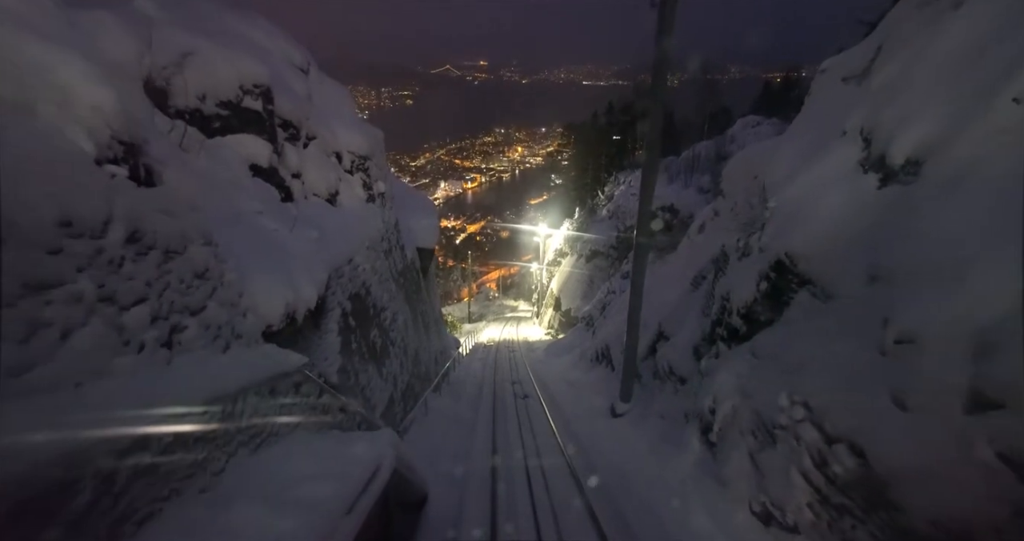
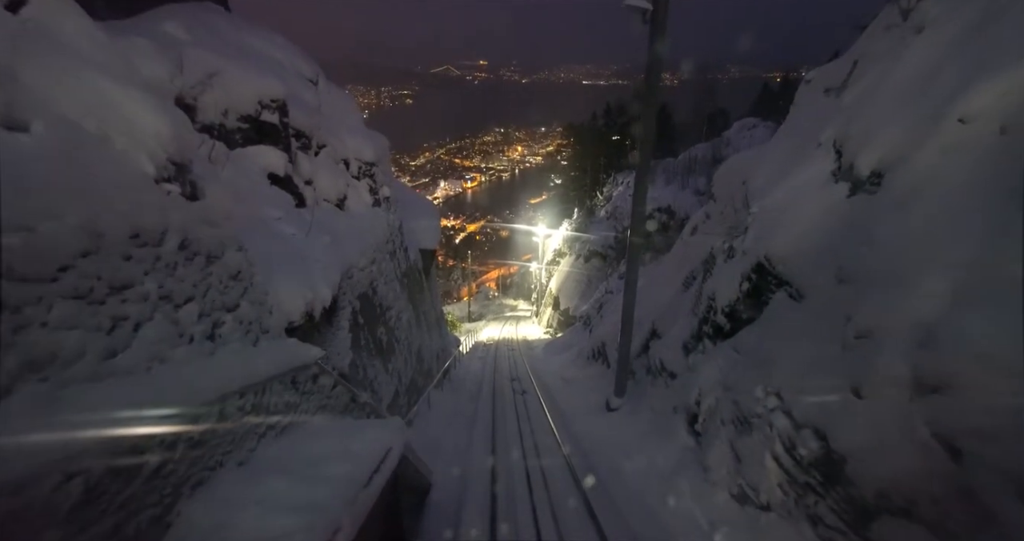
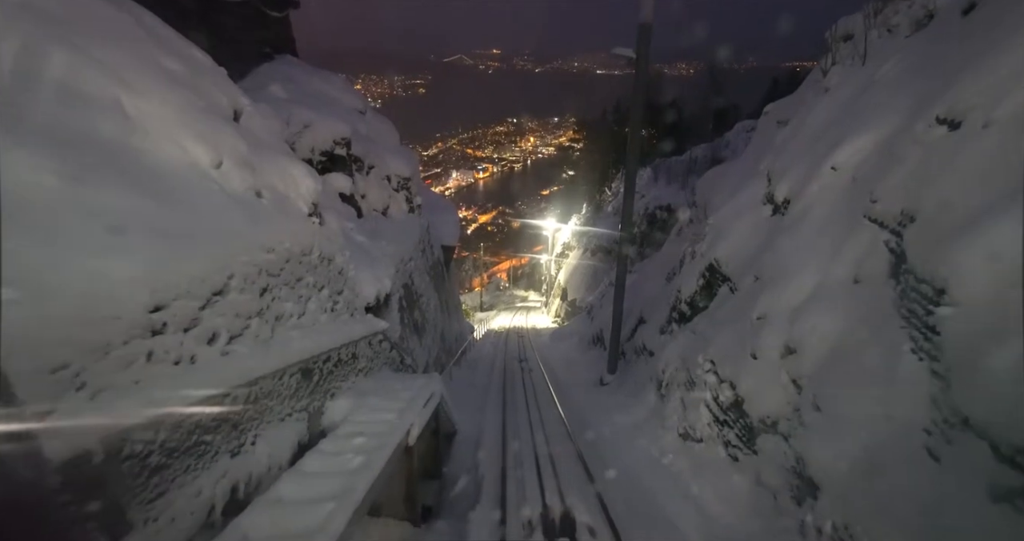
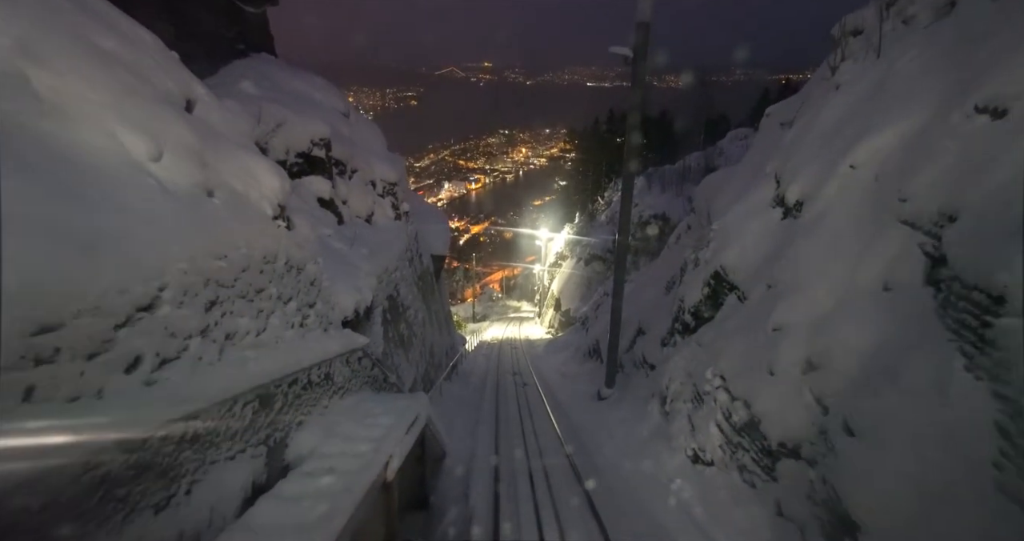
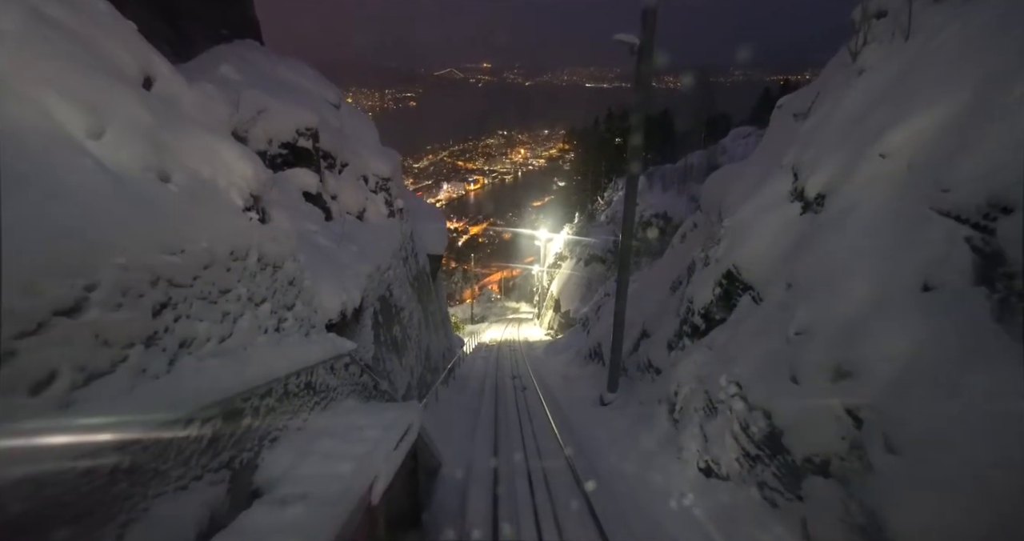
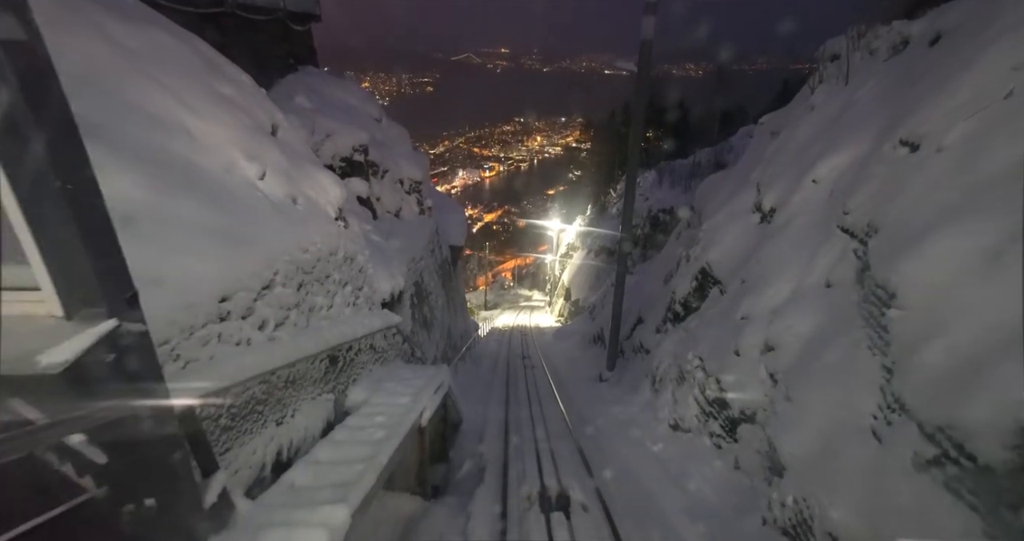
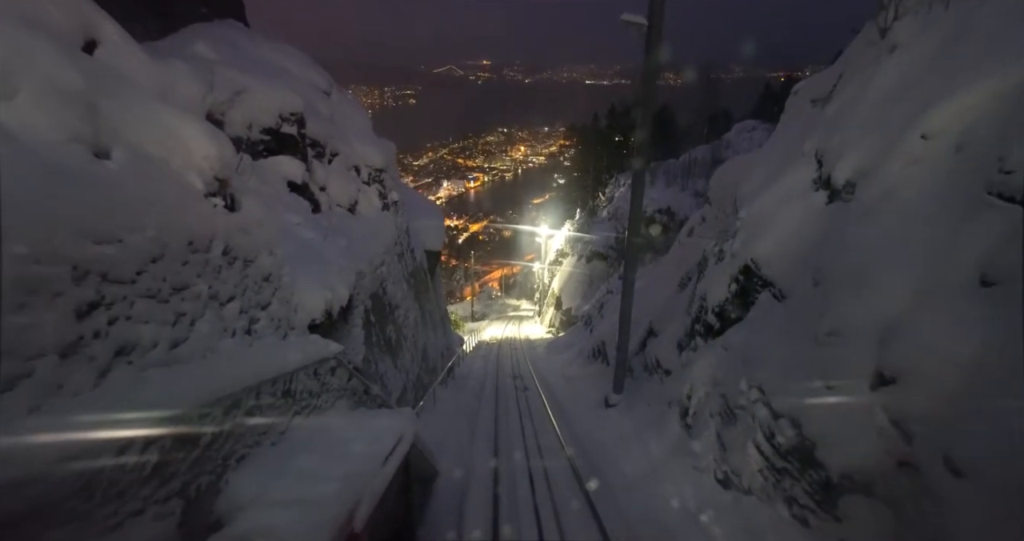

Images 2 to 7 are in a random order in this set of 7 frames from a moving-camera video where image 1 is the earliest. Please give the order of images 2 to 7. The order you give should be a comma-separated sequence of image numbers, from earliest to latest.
2, 7, 5, 4, 3, 6
